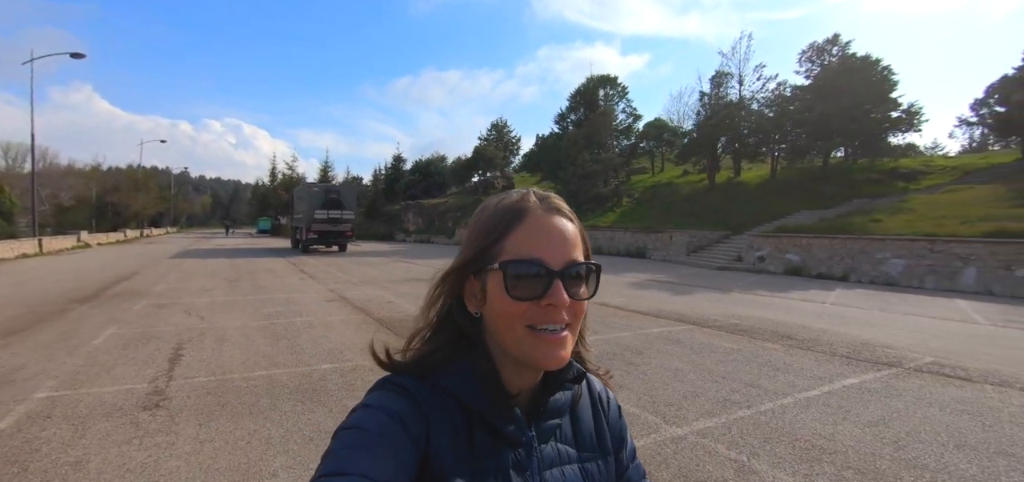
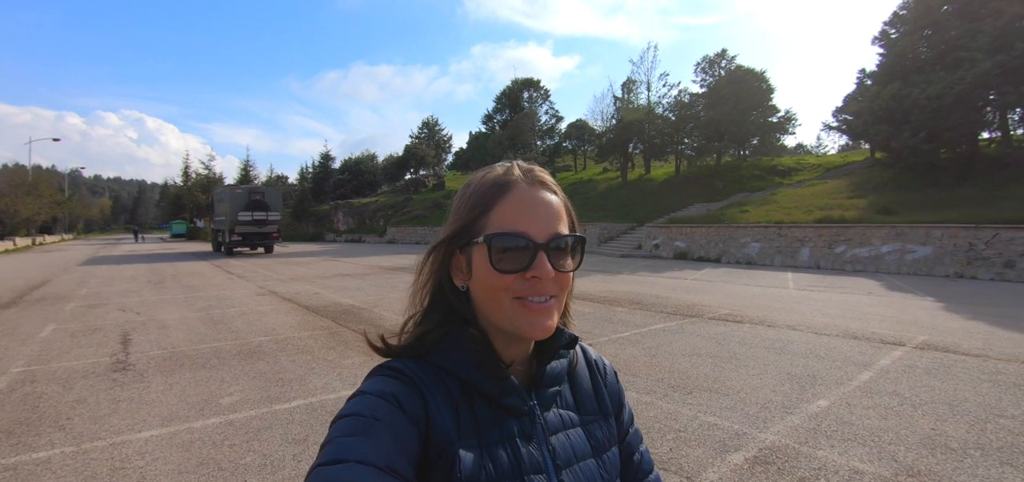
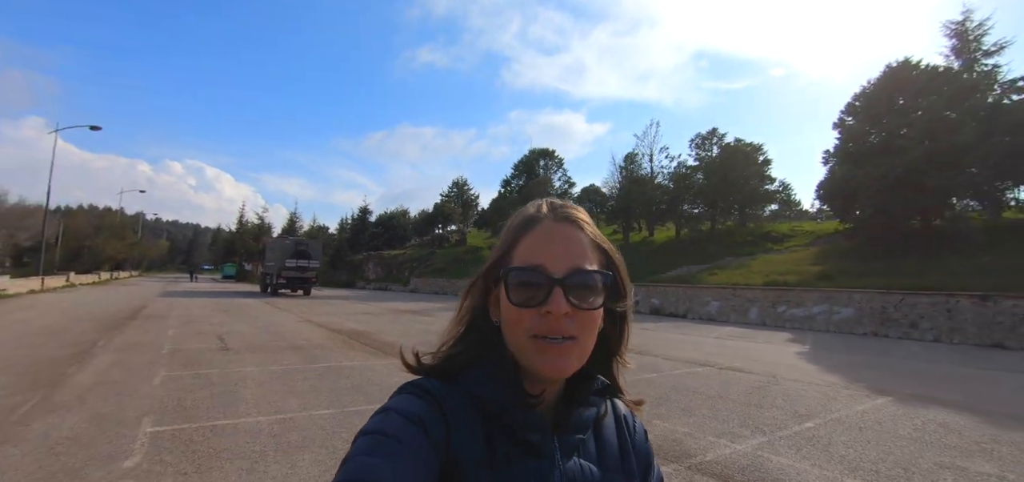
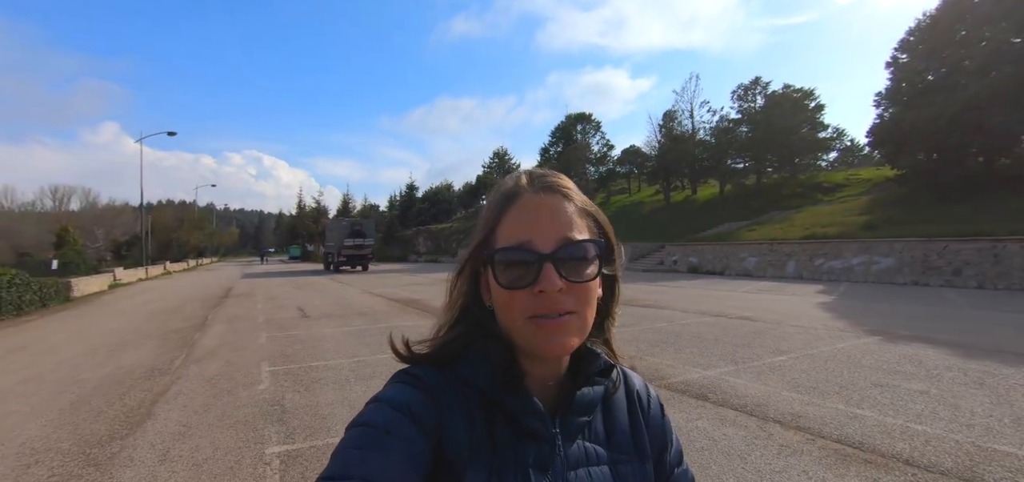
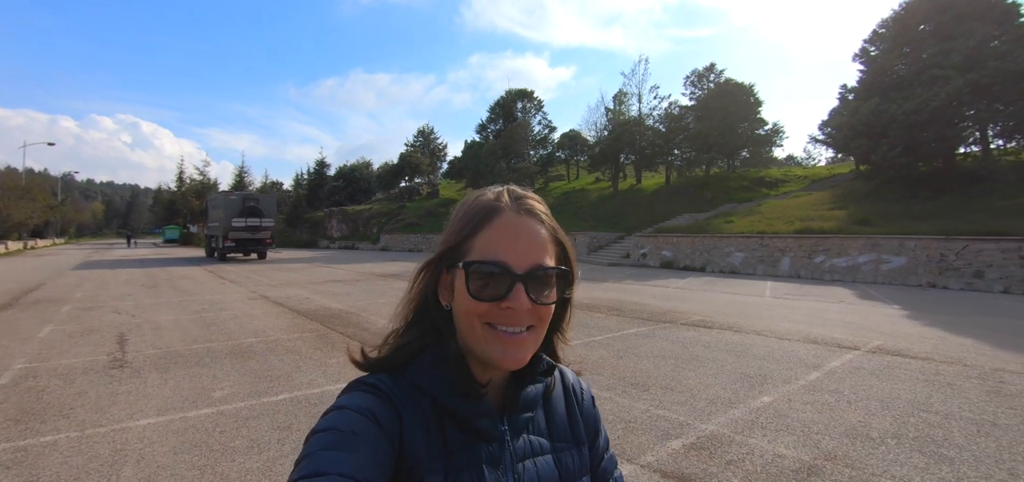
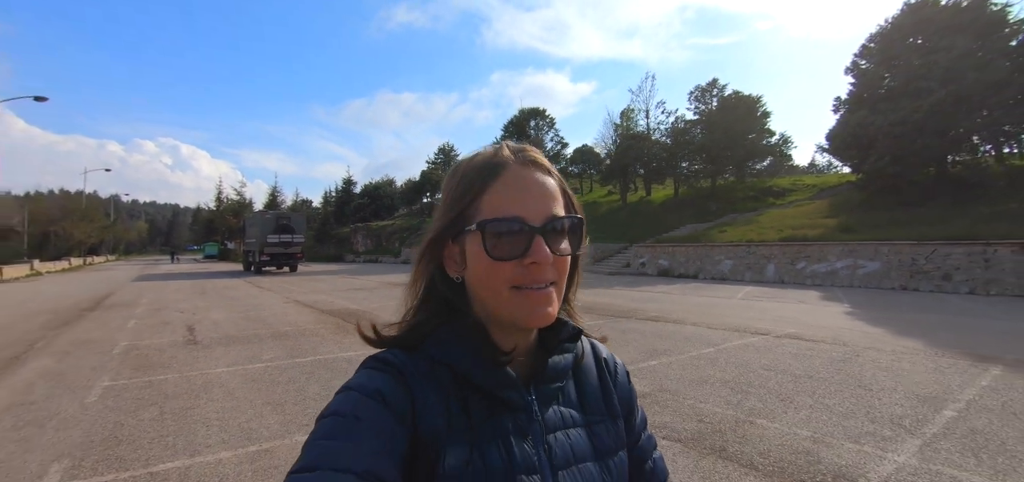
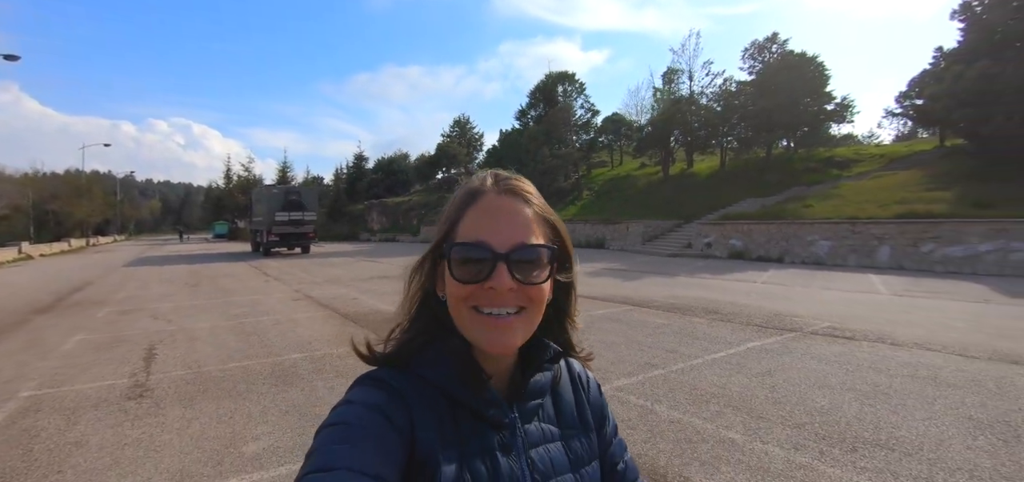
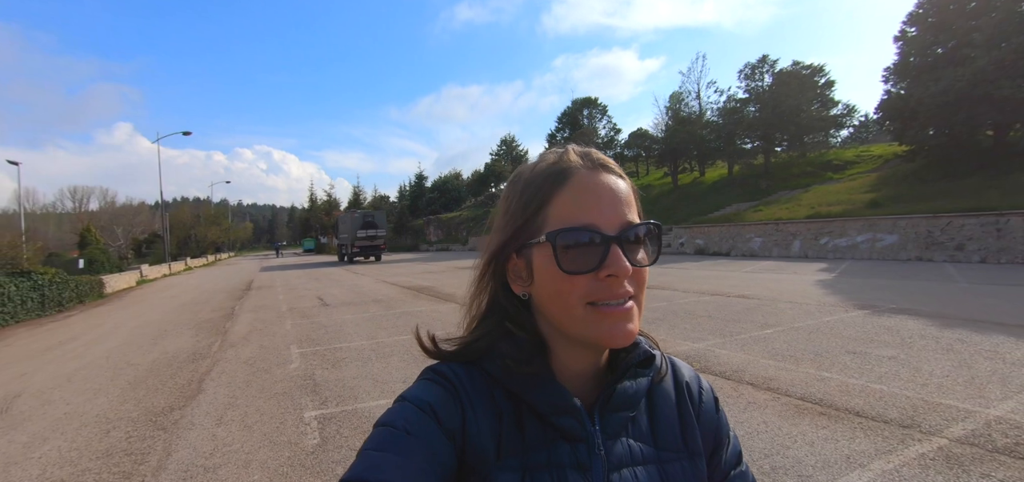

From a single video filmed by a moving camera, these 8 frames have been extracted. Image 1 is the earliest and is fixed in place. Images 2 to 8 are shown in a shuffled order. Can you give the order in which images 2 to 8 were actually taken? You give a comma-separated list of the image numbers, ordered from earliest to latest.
7, 2, 5, 6, 3, 4, 8
